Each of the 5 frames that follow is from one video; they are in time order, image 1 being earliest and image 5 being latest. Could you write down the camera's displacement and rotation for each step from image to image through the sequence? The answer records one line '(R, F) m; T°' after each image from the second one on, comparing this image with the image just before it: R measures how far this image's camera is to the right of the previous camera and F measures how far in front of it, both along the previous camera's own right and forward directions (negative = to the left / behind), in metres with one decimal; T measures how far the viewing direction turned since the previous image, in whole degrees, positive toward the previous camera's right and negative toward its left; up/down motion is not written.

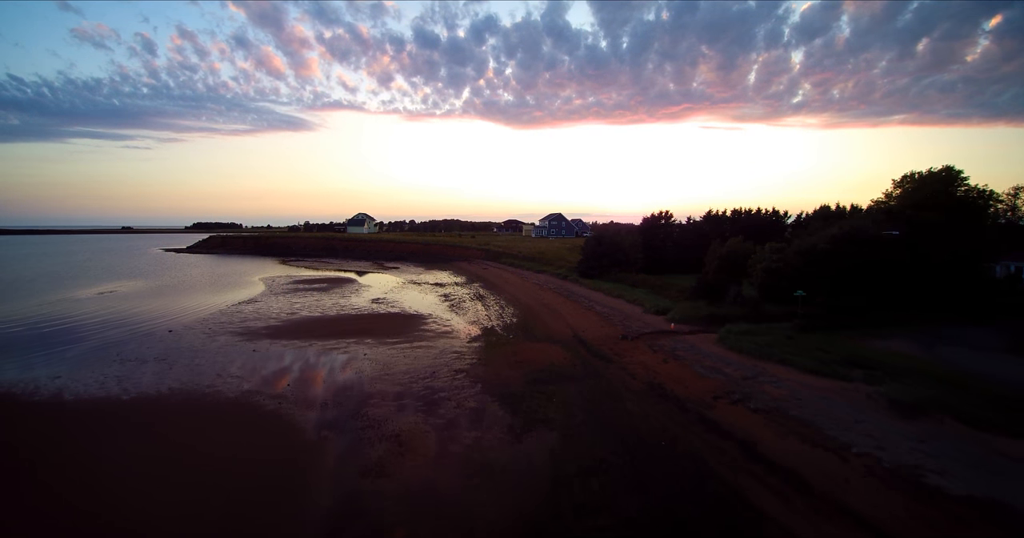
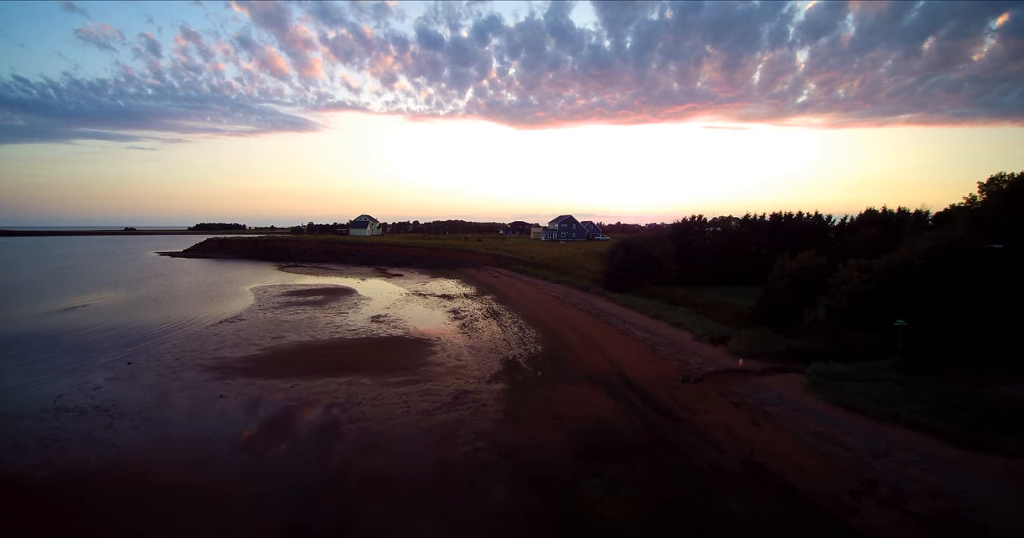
(-0.7, +2.7) m; 0°
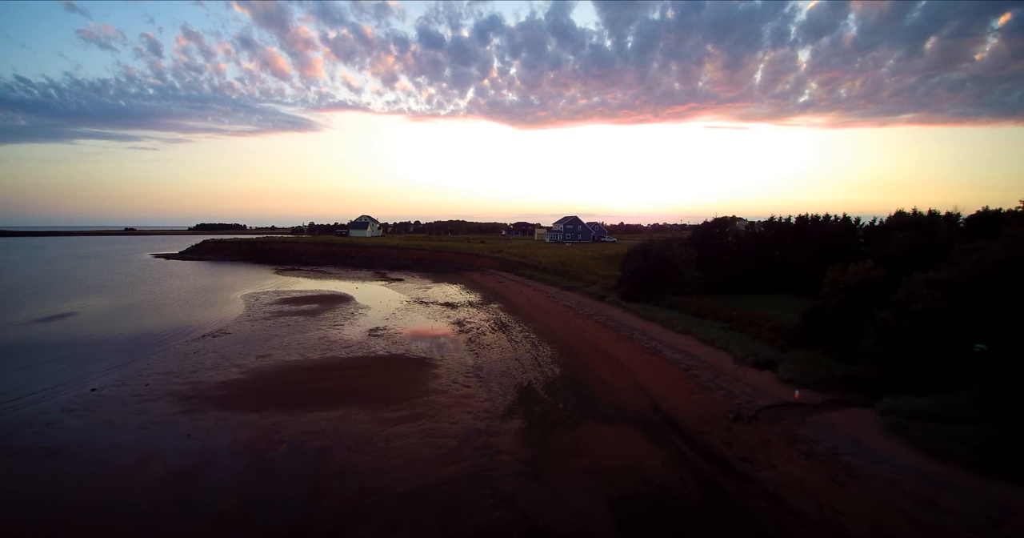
(-0.4, +1.6) m; 0°
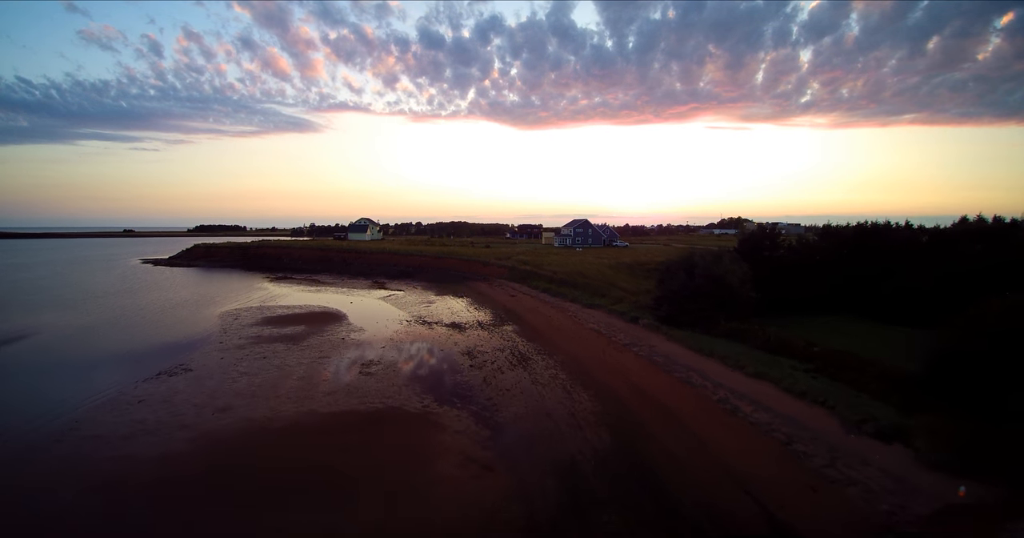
(-0.7, +3.1) m; 0°
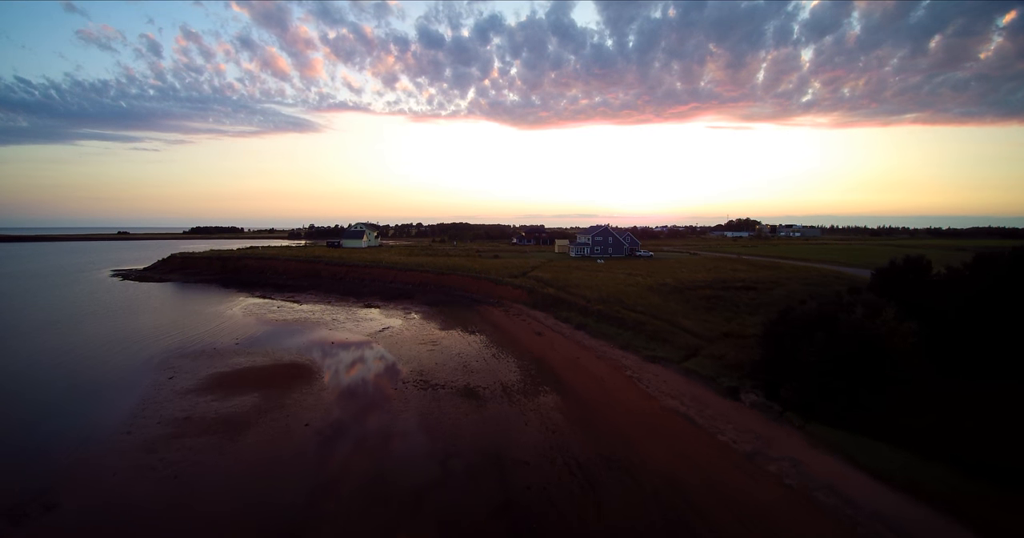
(-1.2, +5.8) m; 0°
